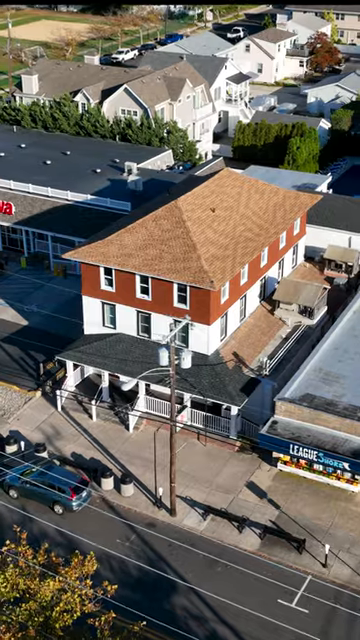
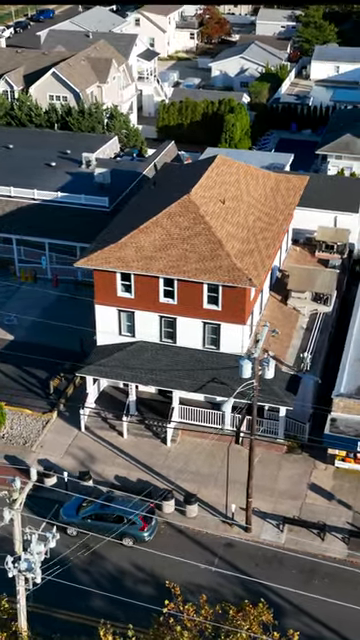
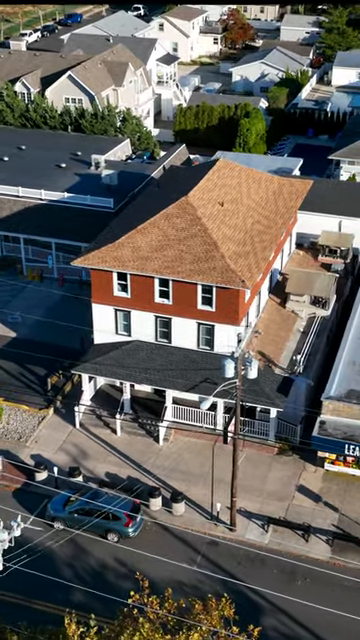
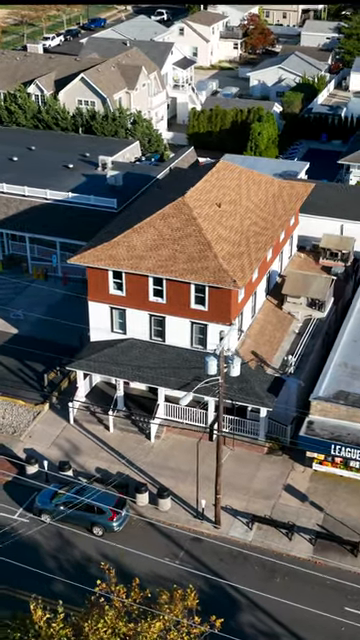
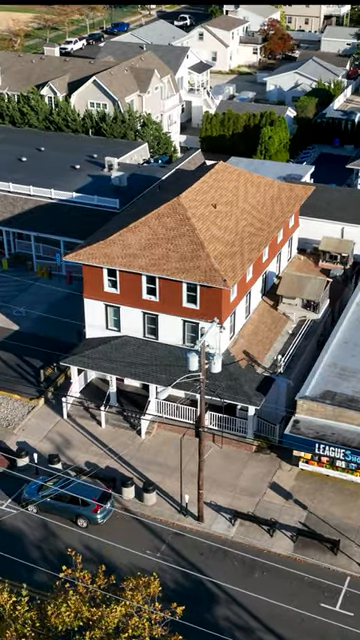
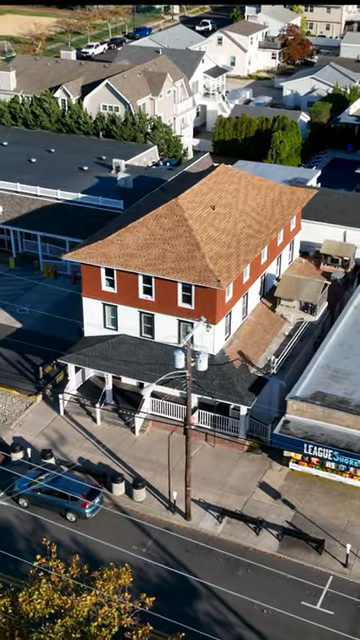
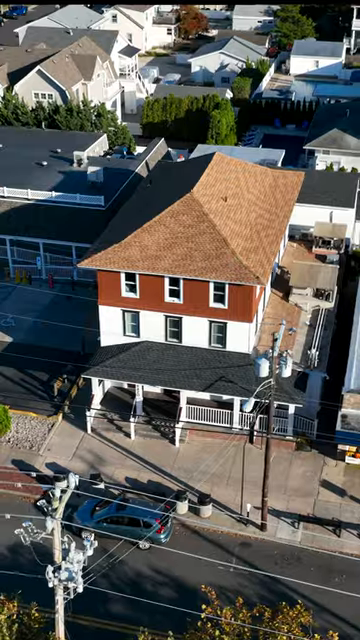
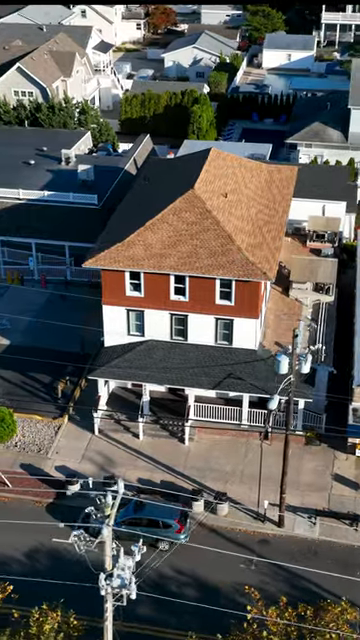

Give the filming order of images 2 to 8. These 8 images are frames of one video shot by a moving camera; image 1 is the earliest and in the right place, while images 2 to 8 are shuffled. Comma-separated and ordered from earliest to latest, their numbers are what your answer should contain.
6, 5, 4, 3, 2, 7, 8
